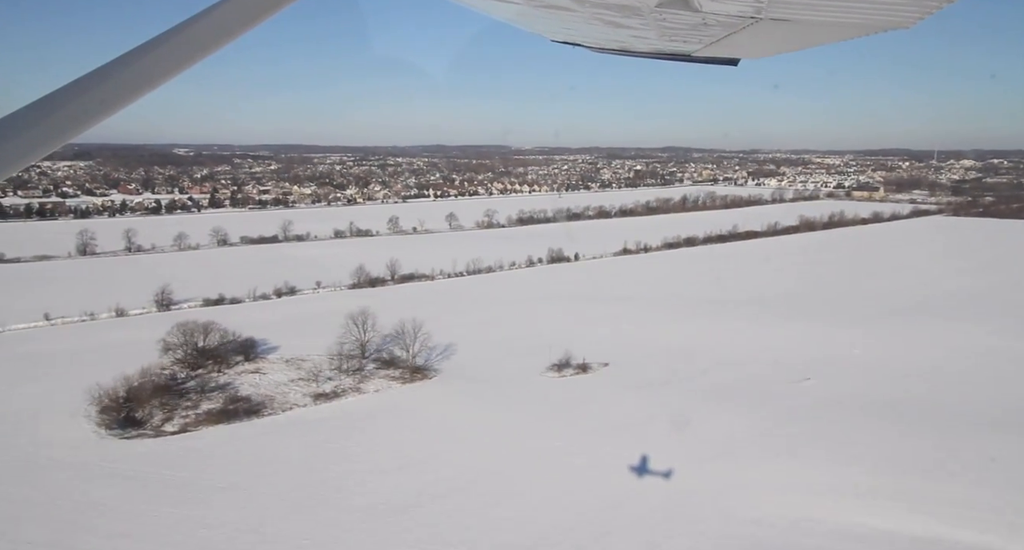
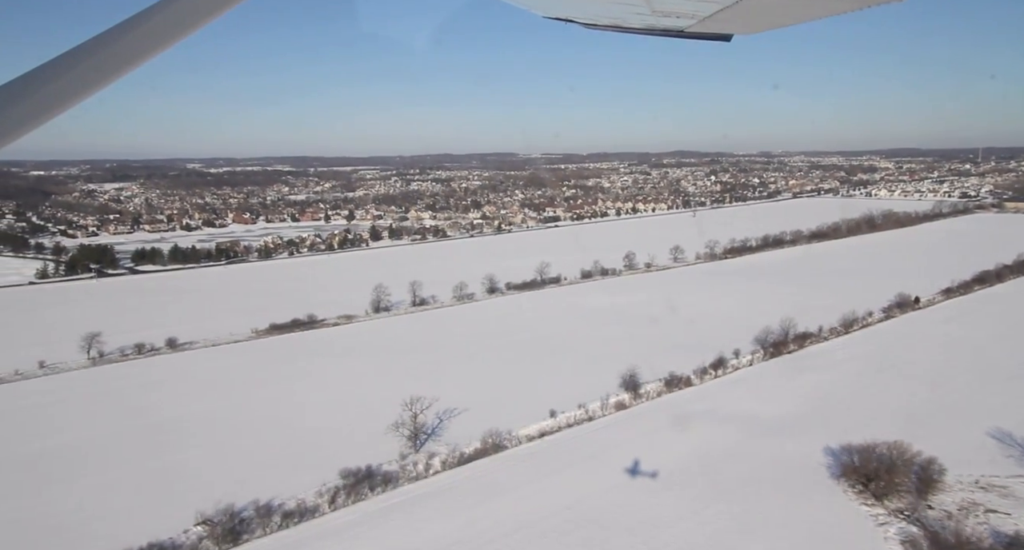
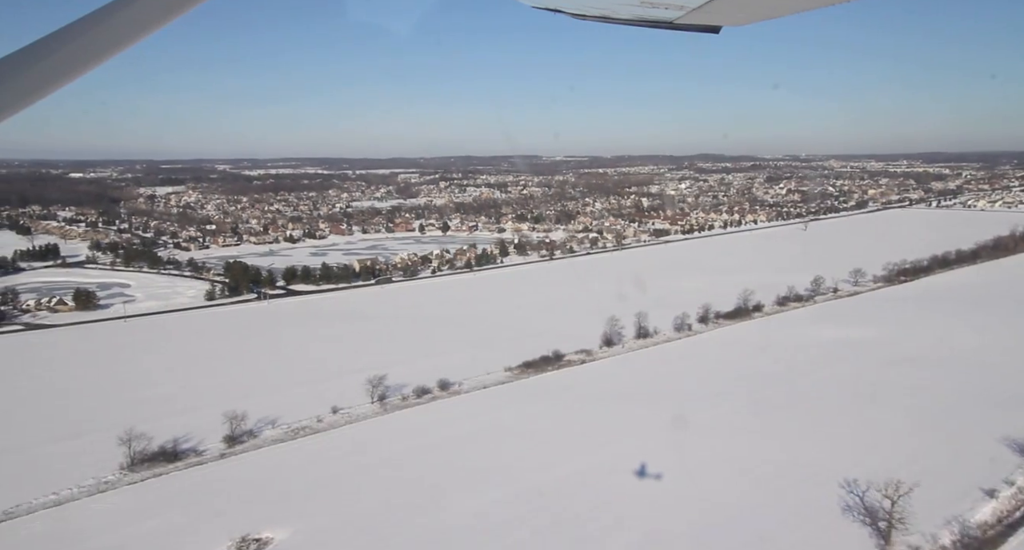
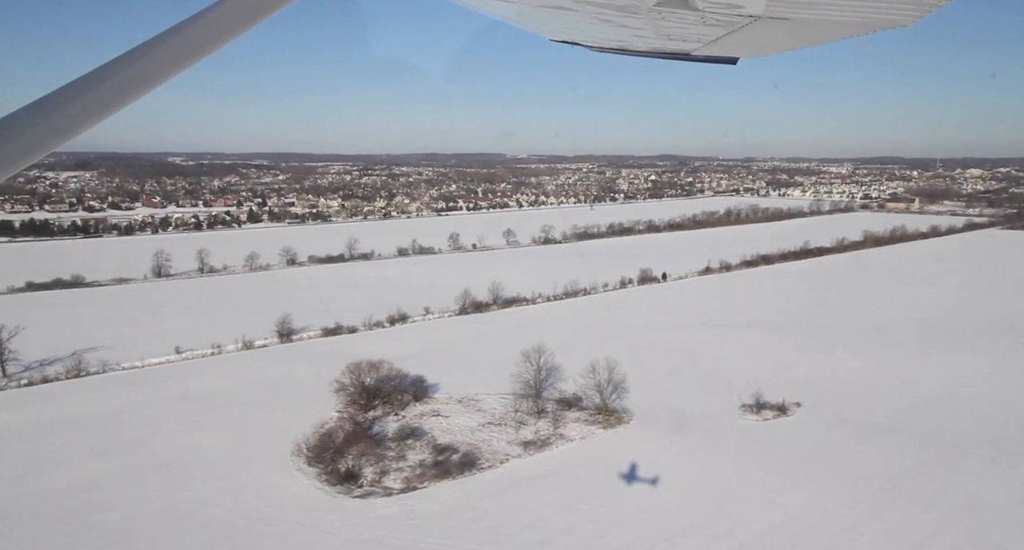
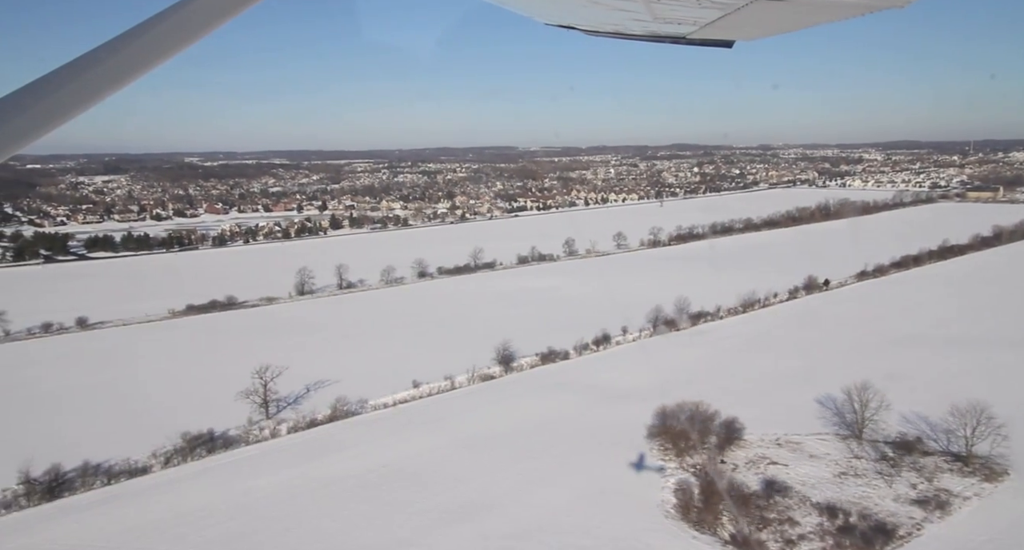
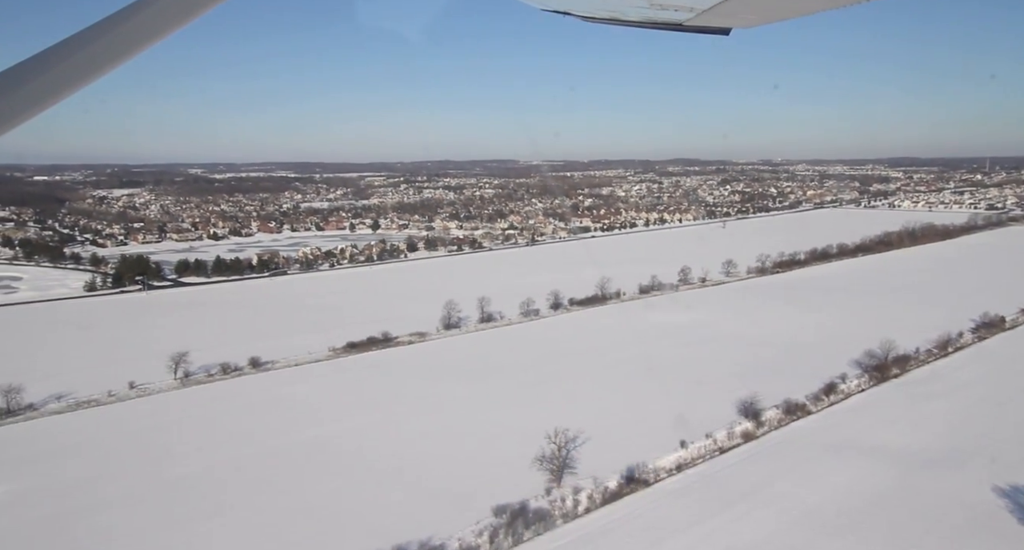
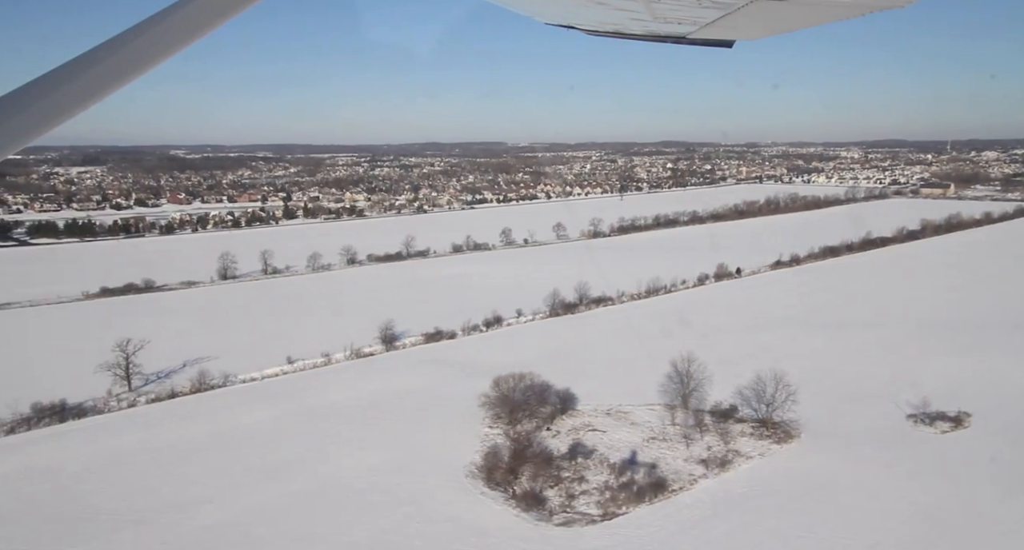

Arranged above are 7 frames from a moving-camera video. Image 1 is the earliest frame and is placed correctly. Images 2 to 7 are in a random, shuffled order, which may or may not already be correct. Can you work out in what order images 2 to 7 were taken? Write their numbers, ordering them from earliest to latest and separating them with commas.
4, 7, 5, 2, 6, 3
